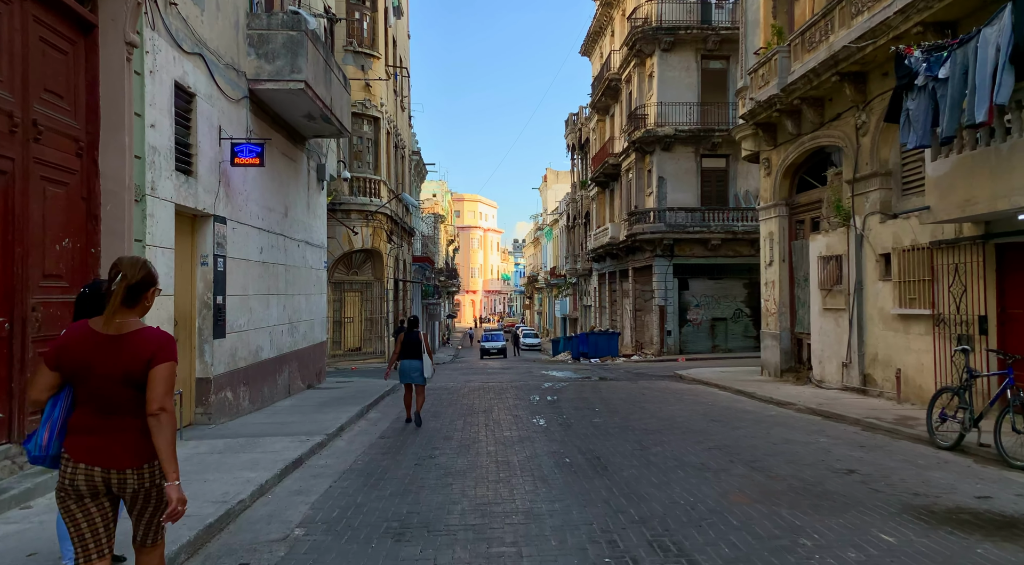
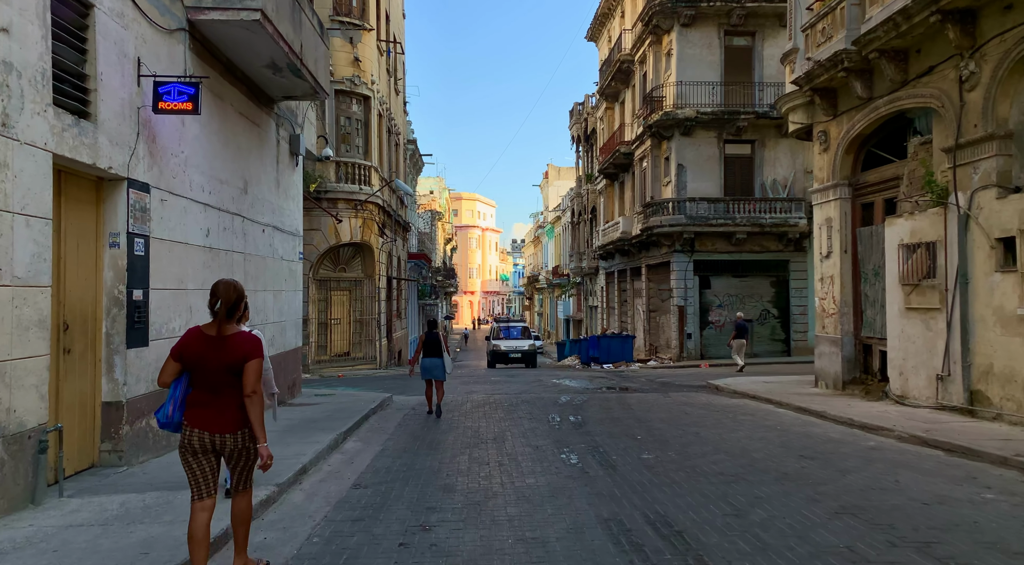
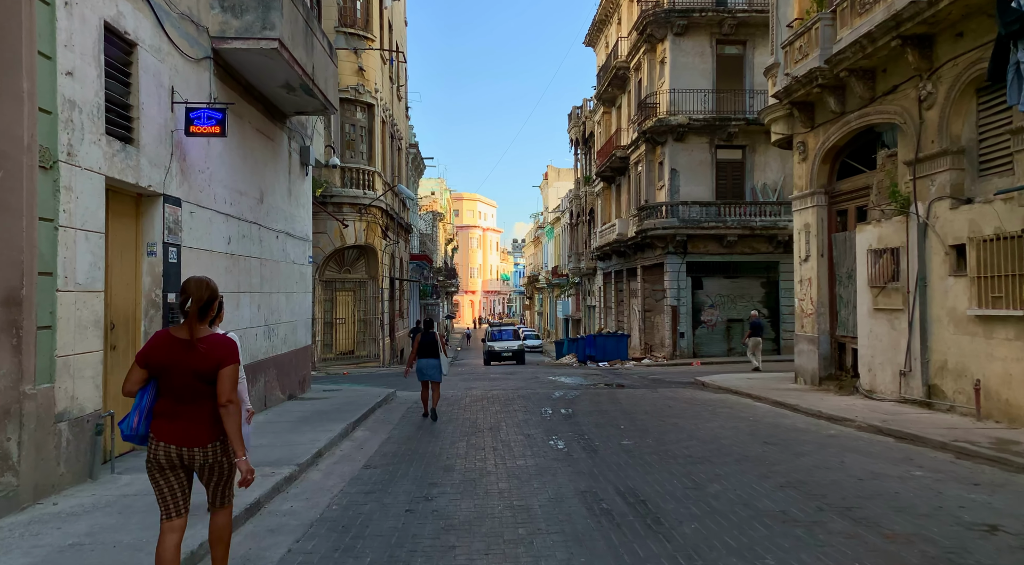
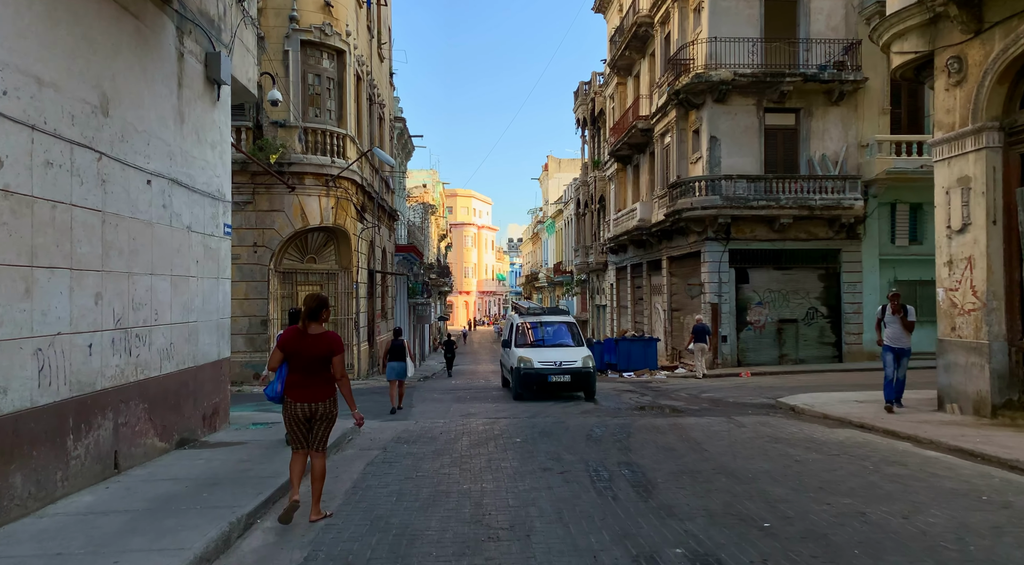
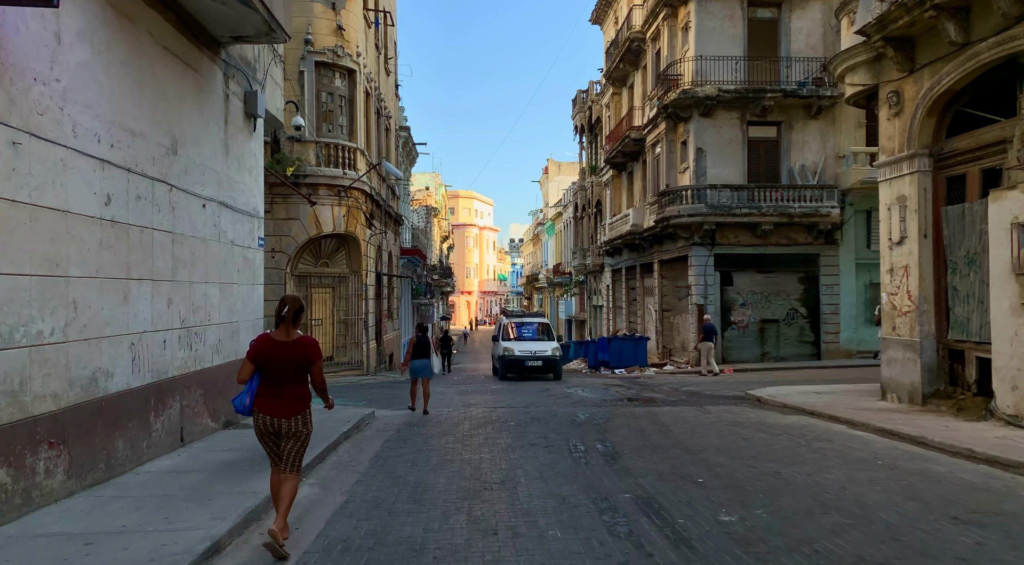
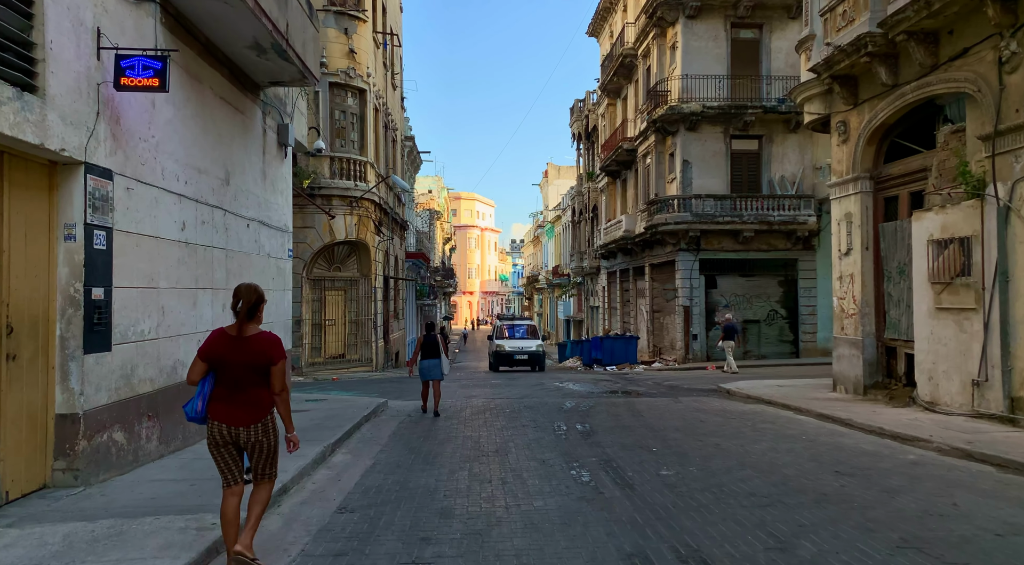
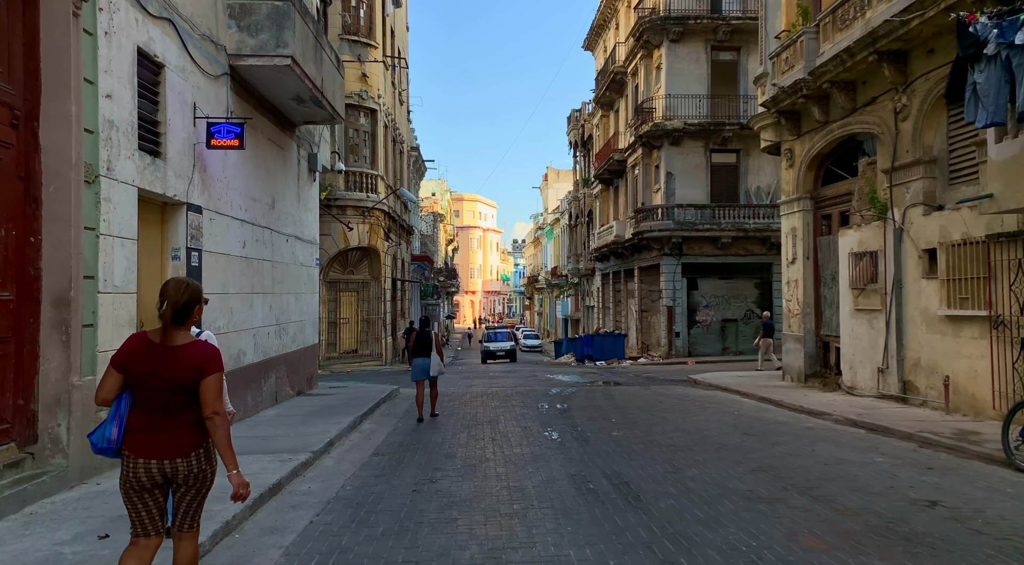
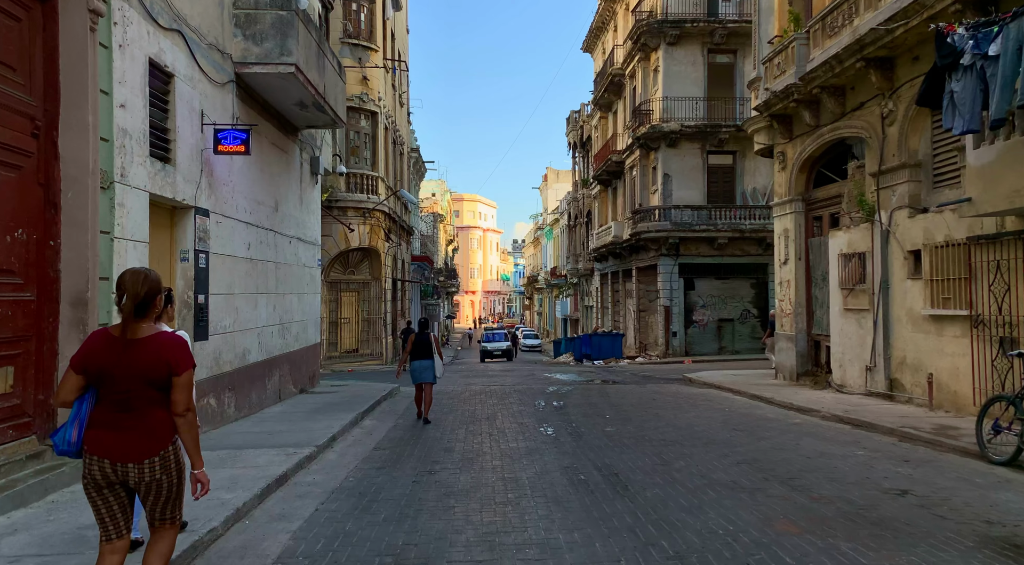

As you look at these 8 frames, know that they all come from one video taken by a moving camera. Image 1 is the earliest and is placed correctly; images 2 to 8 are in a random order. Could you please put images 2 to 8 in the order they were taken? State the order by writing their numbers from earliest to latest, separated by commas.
8, 7, 3, 2, 6, 5, 4
